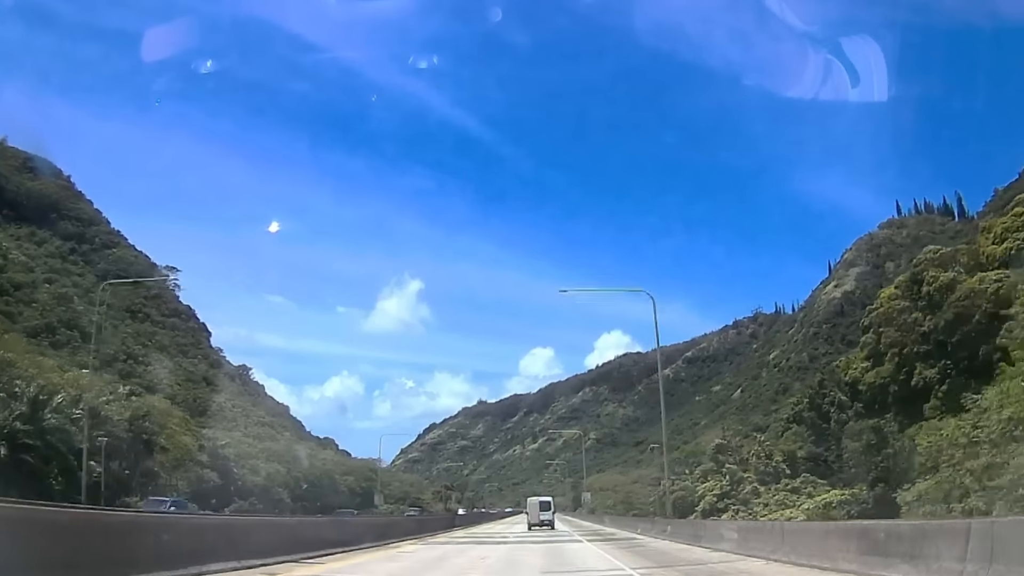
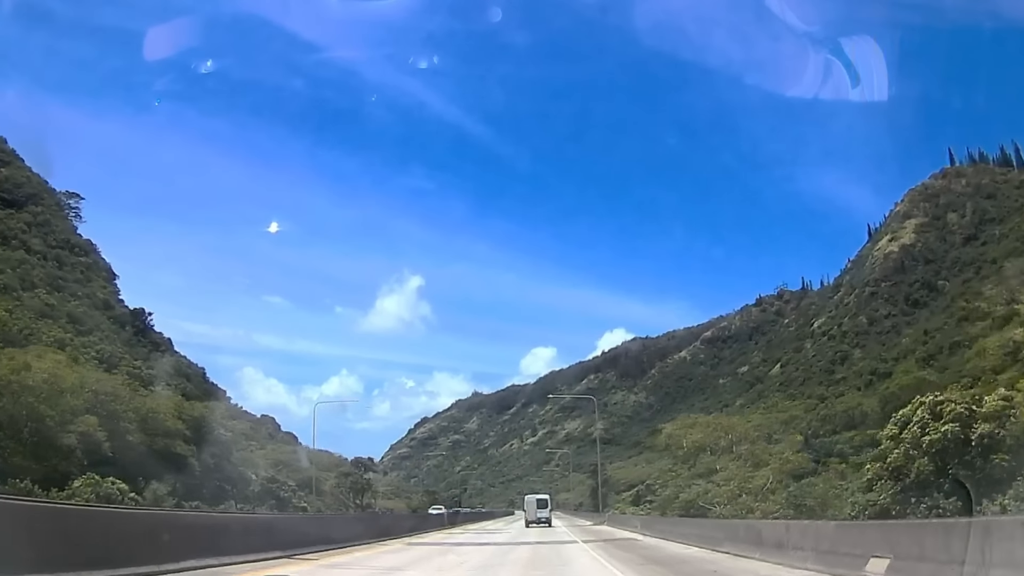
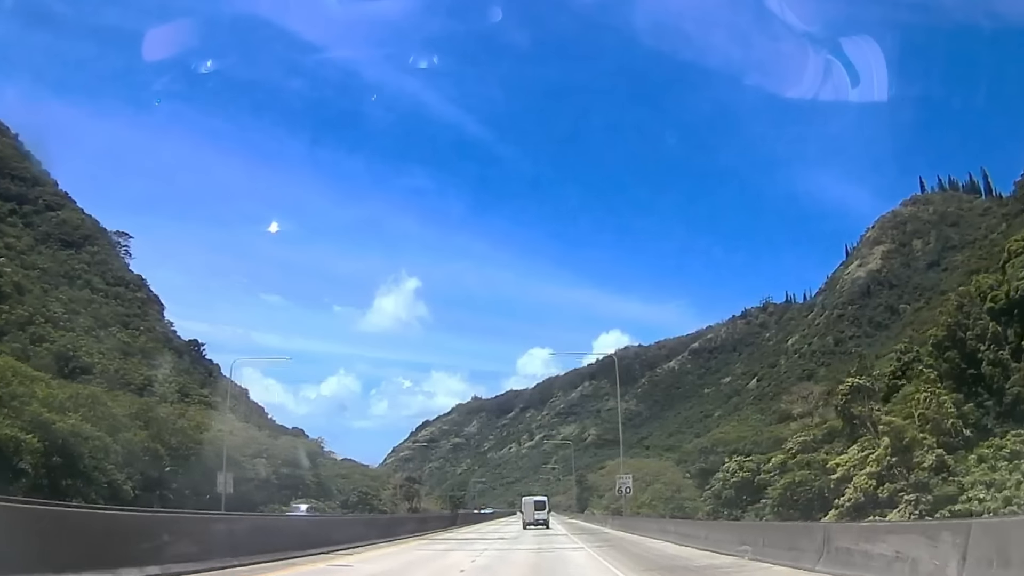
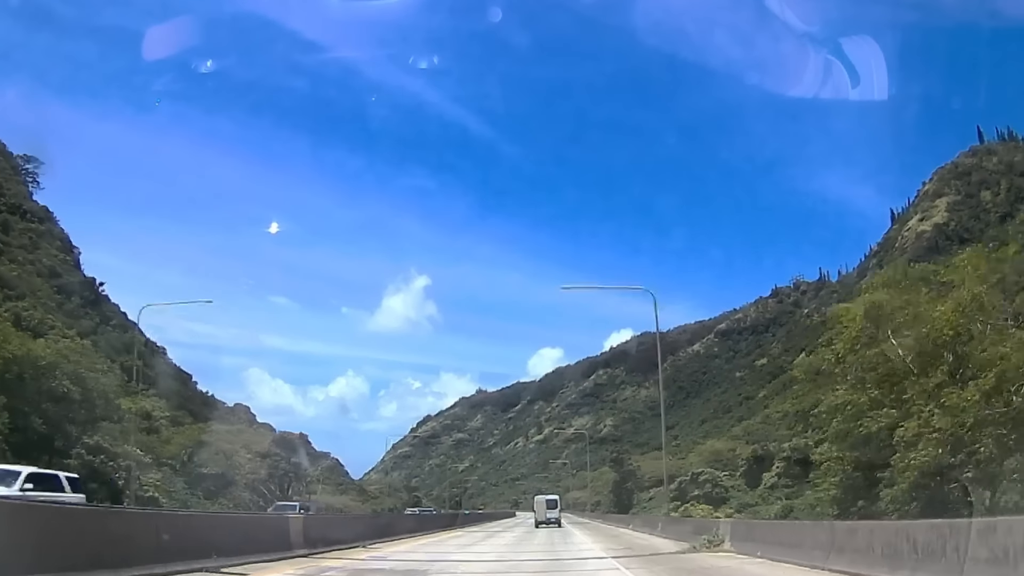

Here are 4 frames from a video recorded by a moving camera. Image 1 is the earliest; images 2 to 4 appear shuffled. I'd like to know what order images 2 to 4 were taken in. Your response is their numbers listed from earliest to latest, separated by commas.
3, 2, 4
